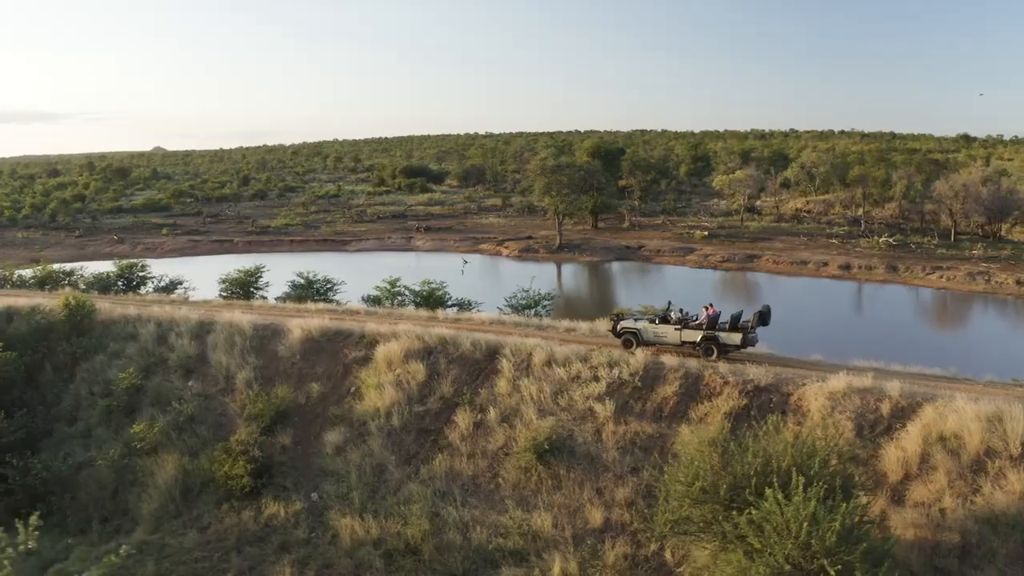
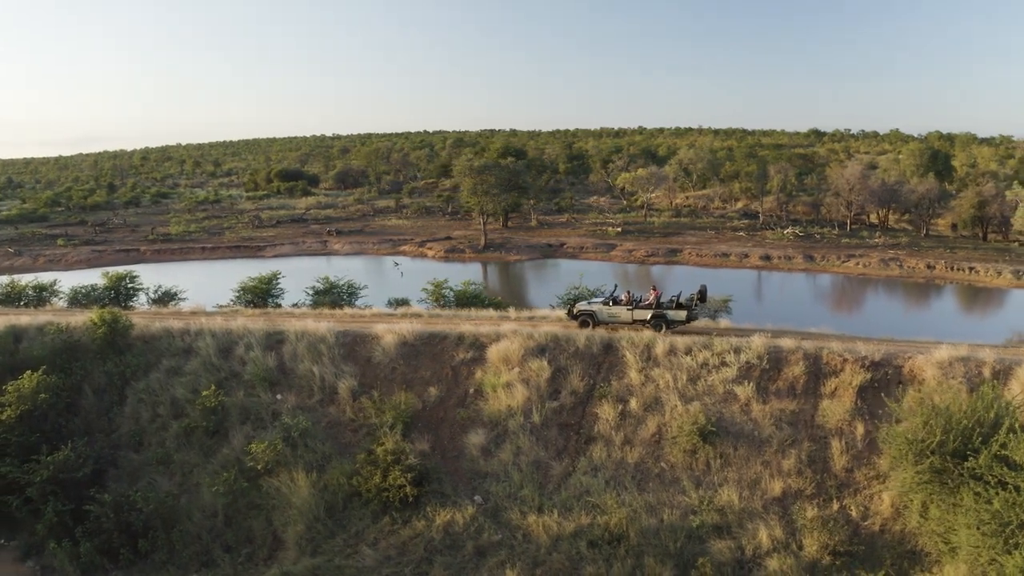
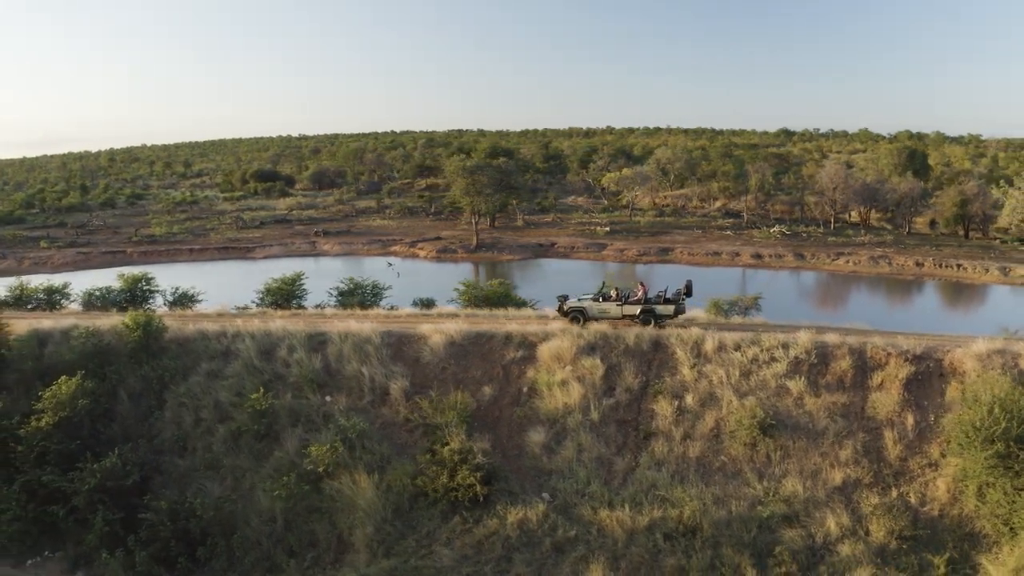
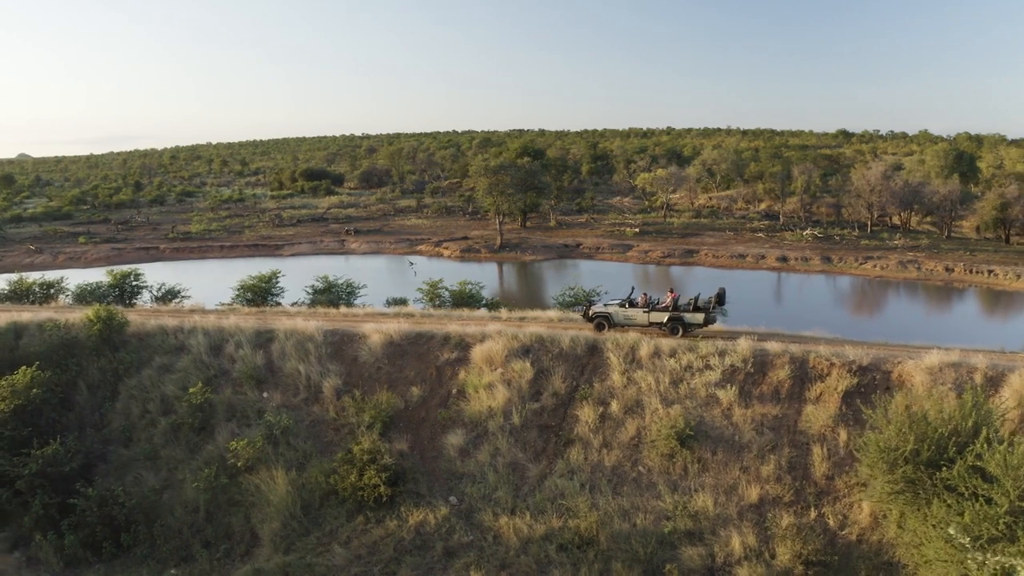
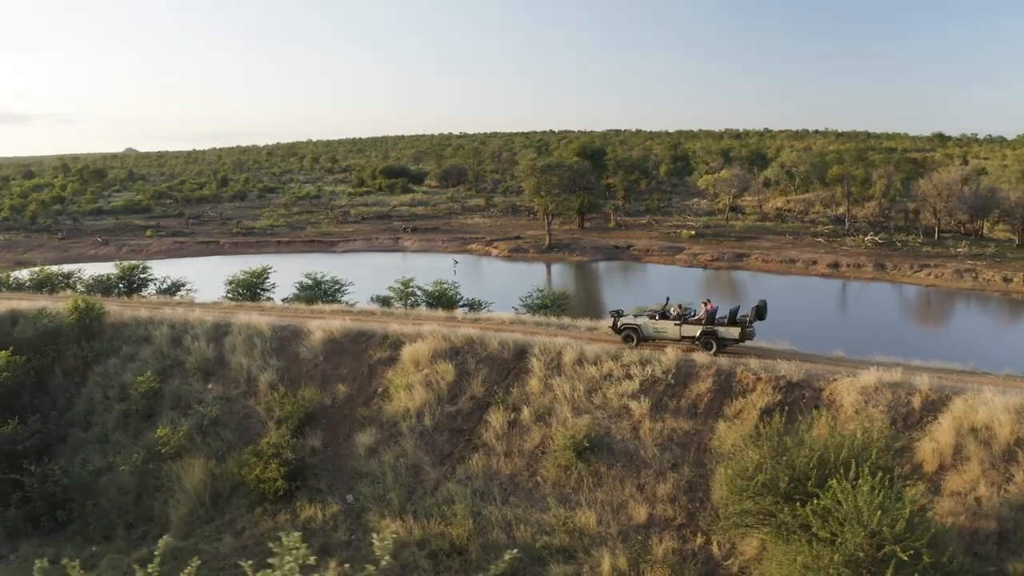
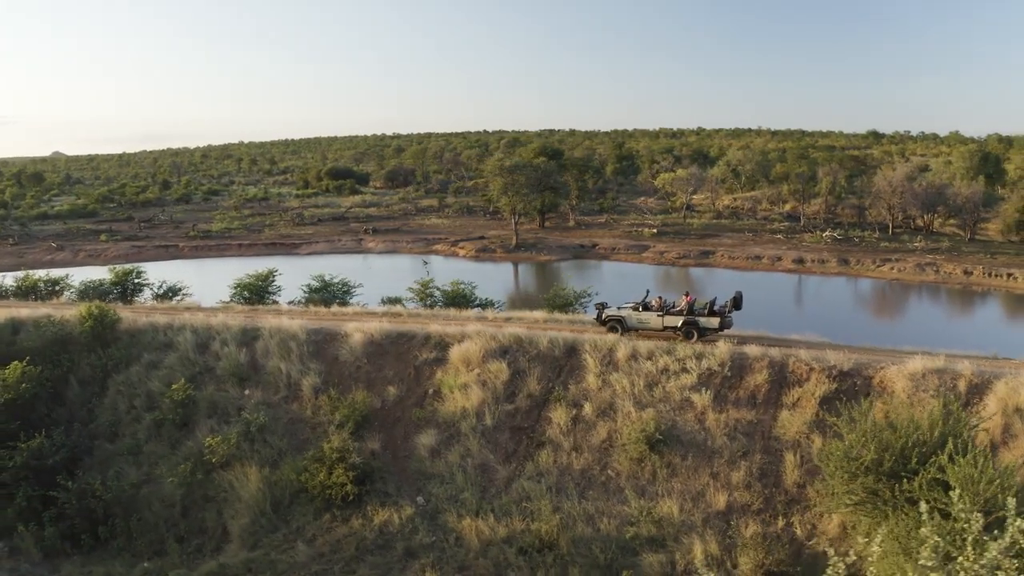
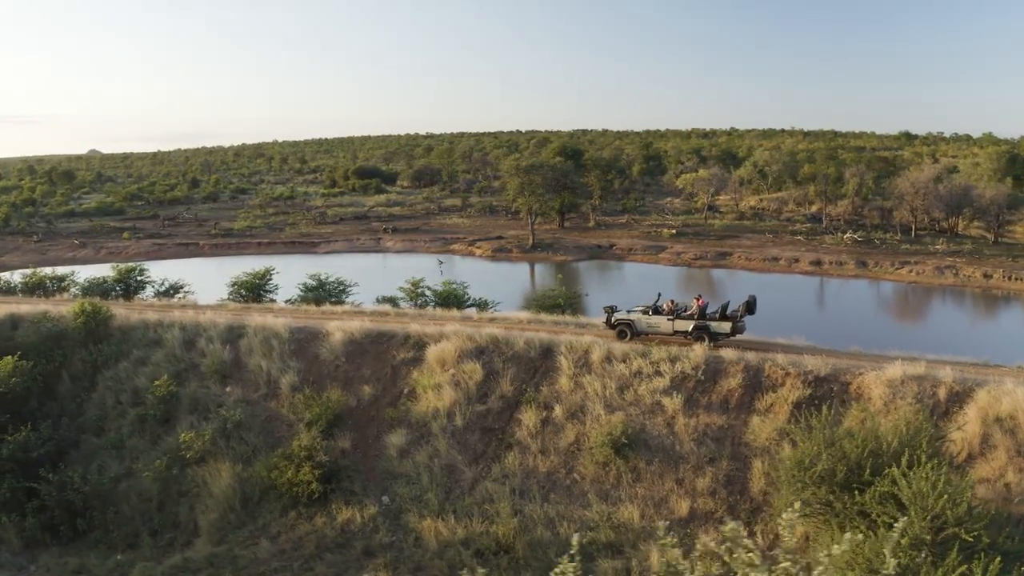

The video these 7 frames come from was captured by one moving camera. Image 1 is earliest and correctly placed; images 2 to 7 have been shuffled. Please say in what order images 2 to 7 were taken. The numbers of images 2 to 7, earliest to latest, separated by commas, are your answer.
5, 7, 6, 4, 2, 3
